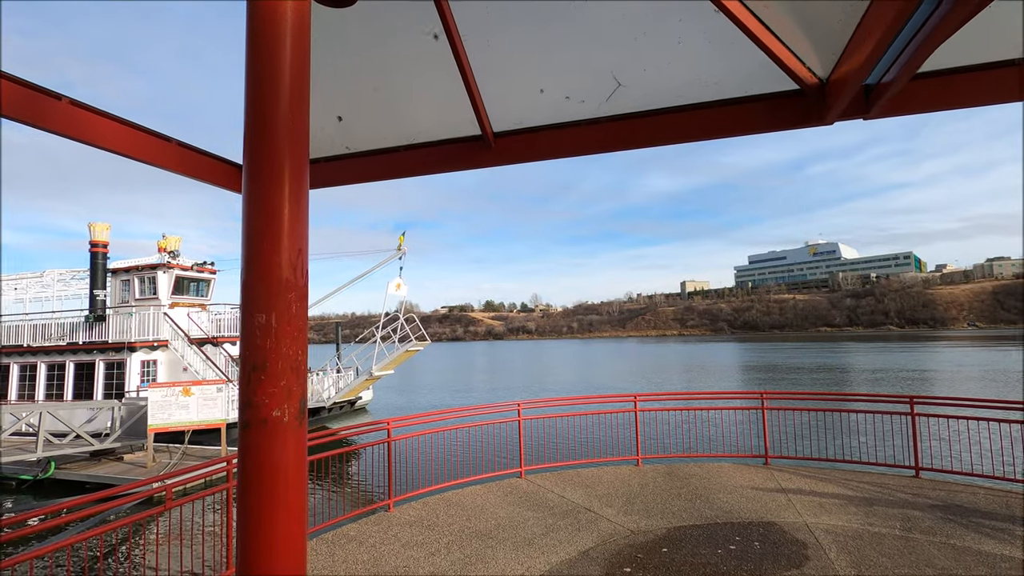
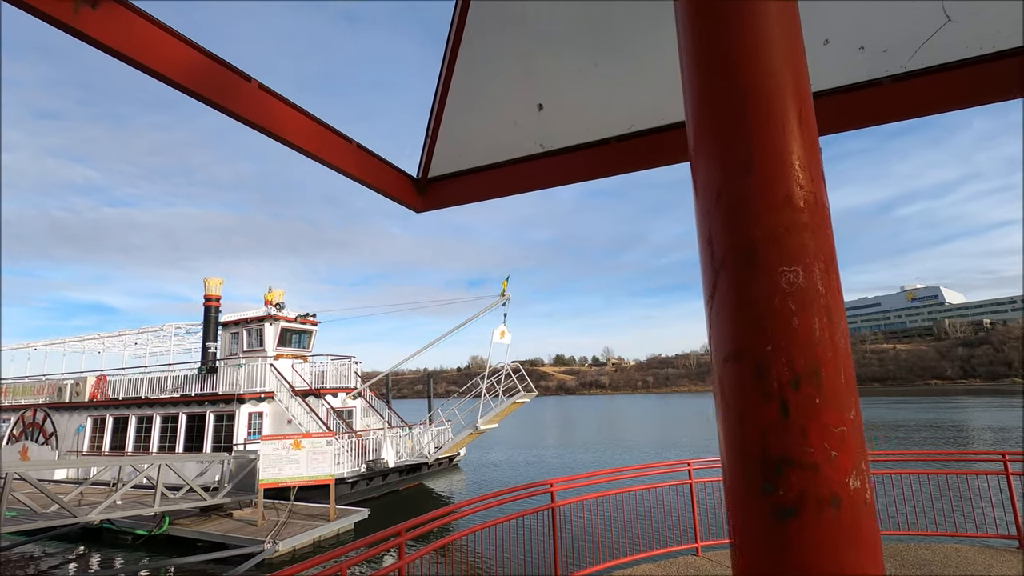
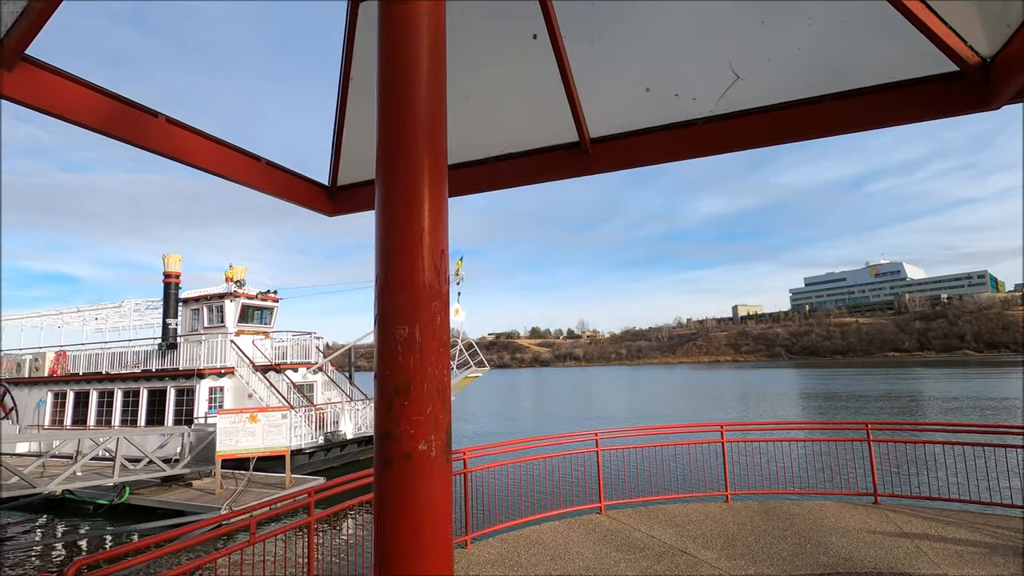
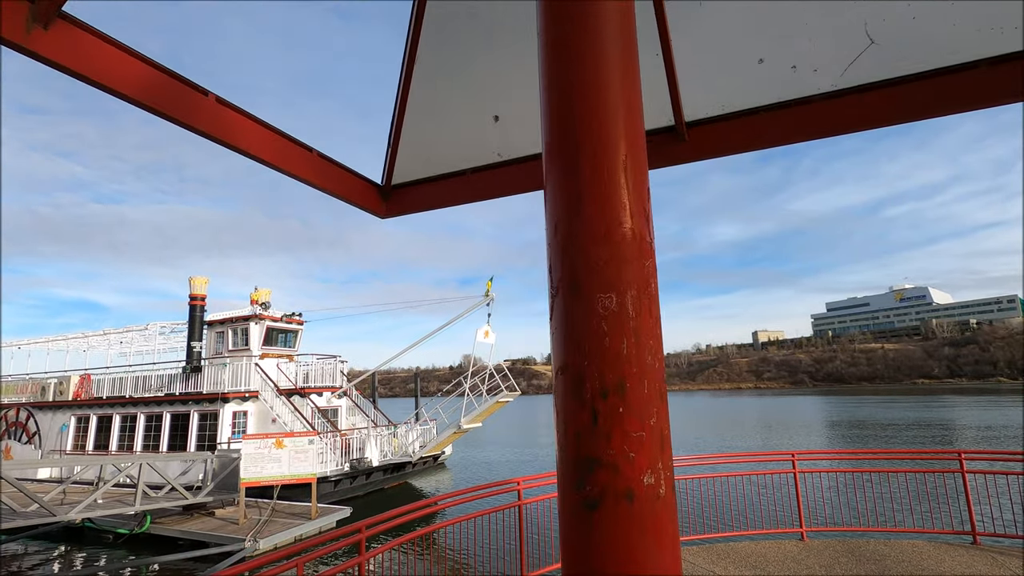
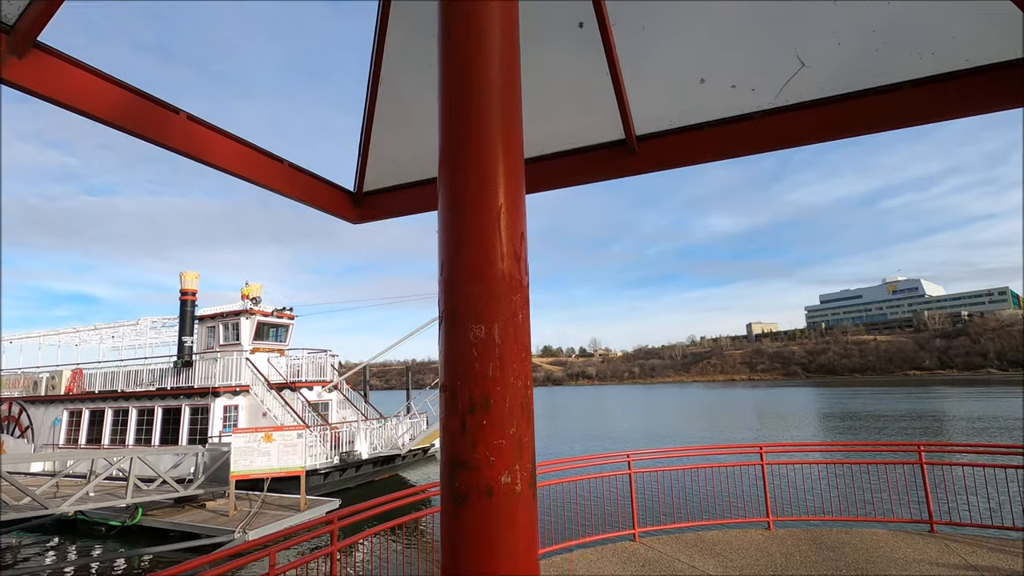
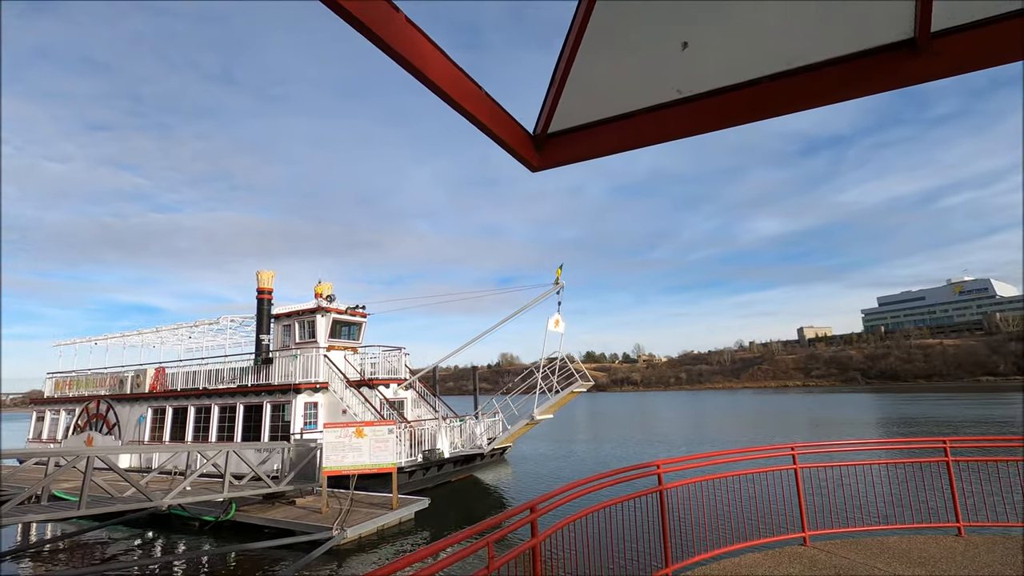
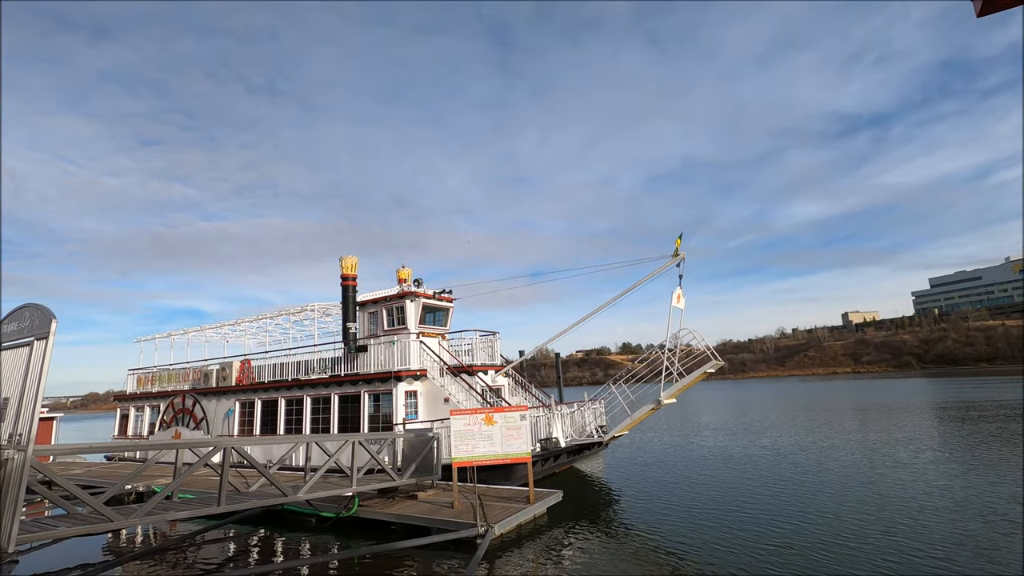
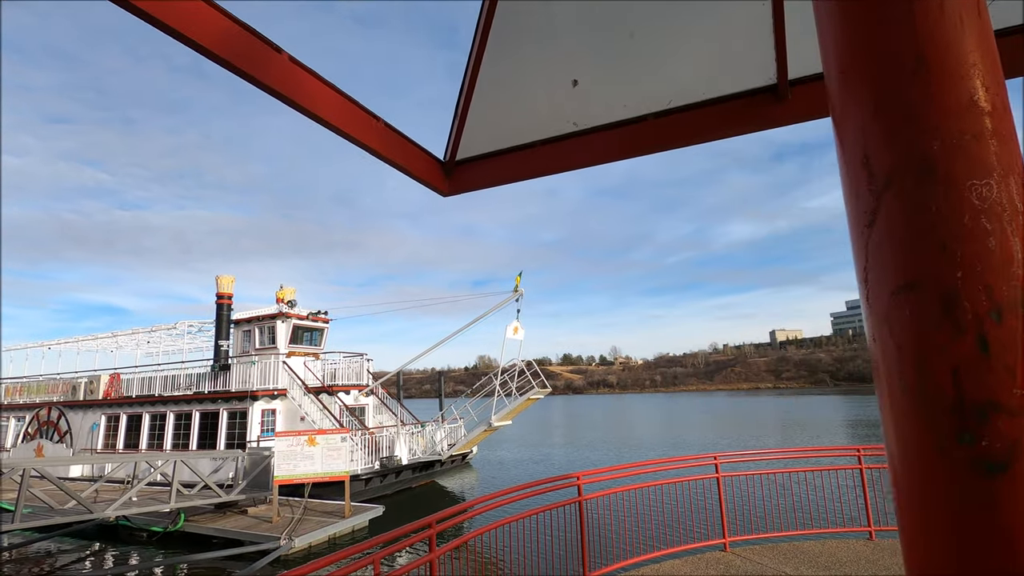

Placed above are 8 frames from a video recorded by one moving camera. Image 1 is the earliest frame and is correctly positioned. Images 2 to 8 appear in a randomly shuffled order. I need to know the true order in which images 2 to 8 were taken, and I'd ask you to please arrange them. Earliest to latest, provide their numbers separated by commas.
3, 5, 4, 2, 8, 6, 7
